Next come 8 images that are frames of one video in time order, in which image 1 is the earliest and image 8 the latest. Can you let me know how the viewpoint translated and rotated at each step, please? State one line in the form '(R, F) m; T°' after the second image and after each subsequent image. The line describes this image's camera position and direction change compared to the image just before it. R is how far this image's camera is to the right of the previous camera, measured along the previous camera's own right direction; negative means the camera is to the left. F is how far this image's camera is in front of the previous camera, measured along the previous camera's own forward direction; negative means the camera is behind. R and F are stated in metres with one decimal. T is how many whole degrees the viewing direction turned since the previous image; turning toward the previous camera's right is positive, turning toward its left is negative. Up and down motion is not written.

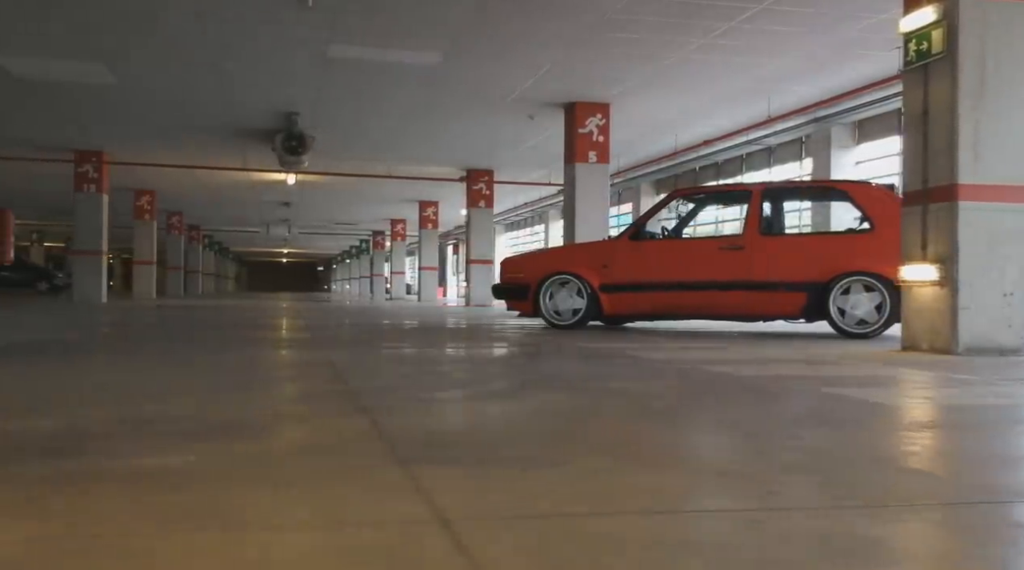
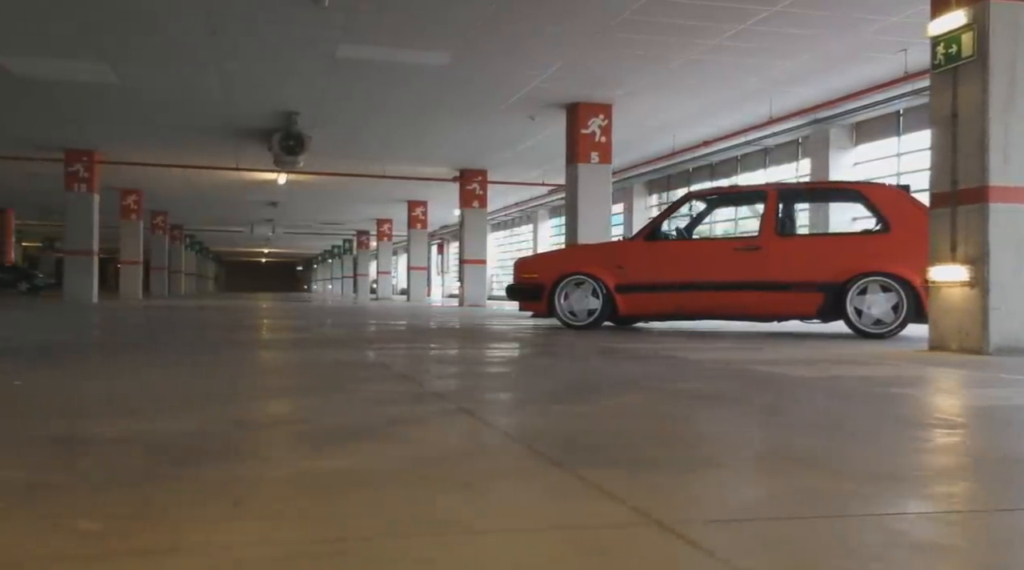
(-0.4, 0.0) m; +1°
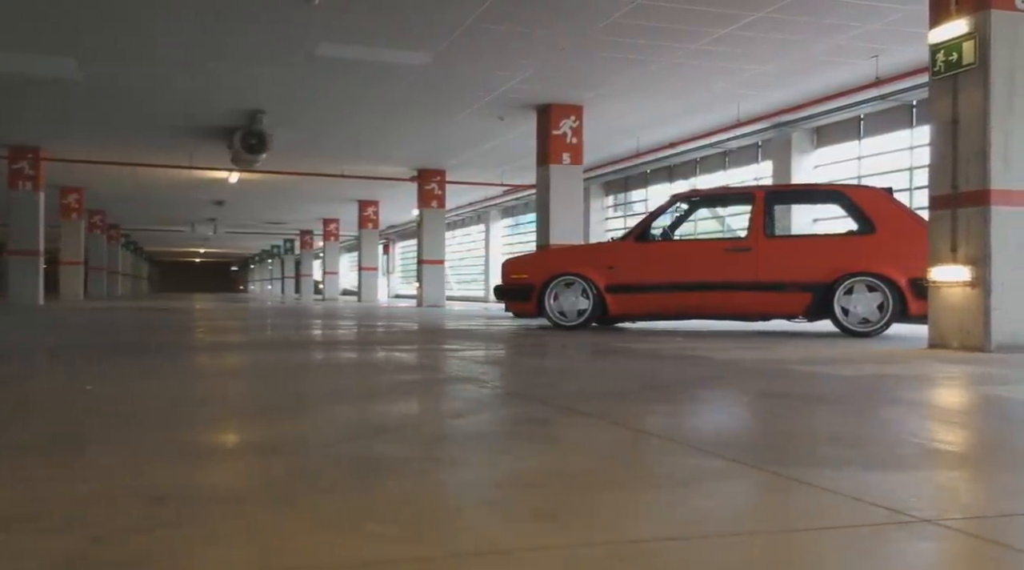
(-0.6, 0.0) m; +4°
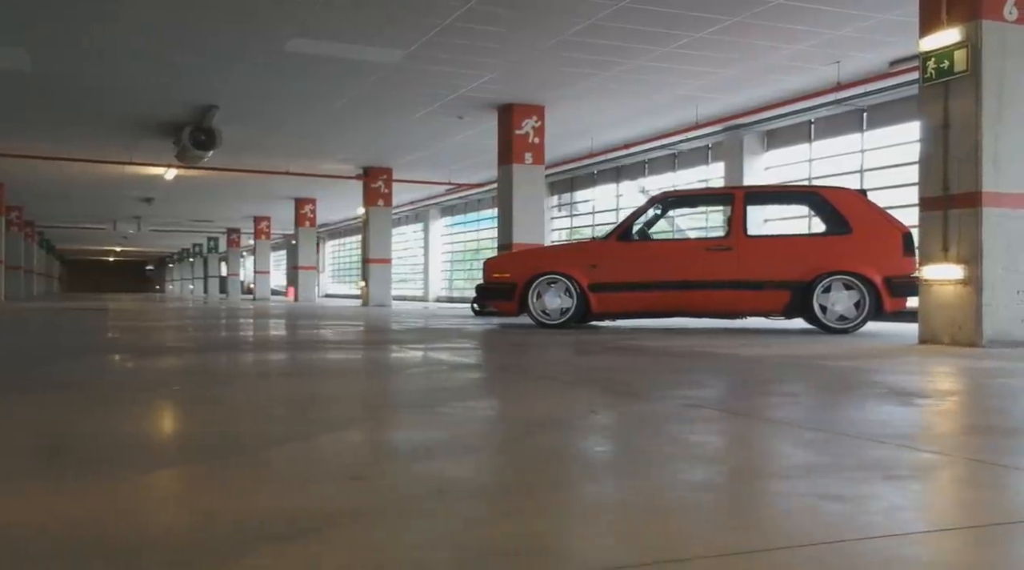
(-0.6, 0.0) m; +5°
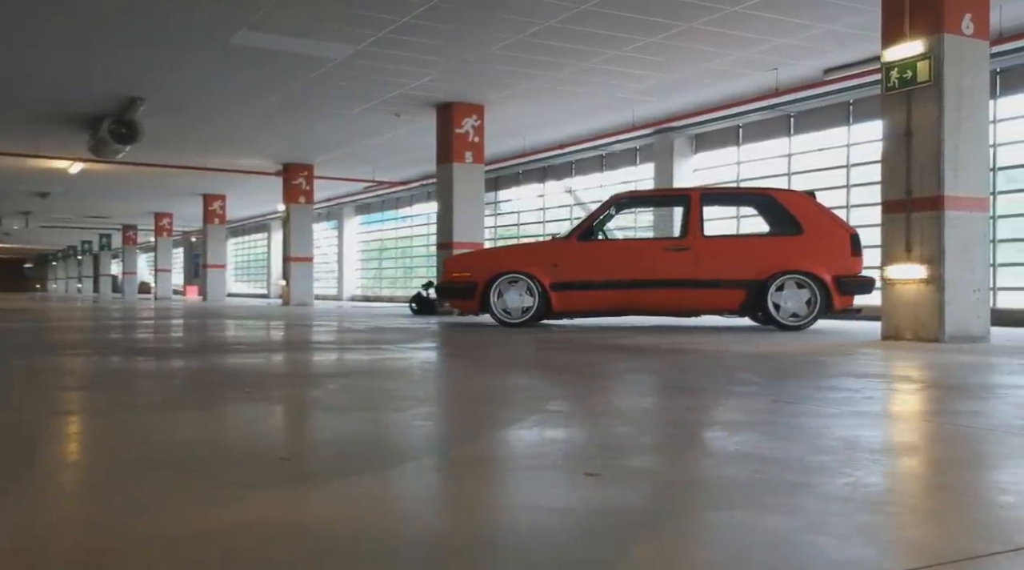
(-0.7, 0.0) m; +6°
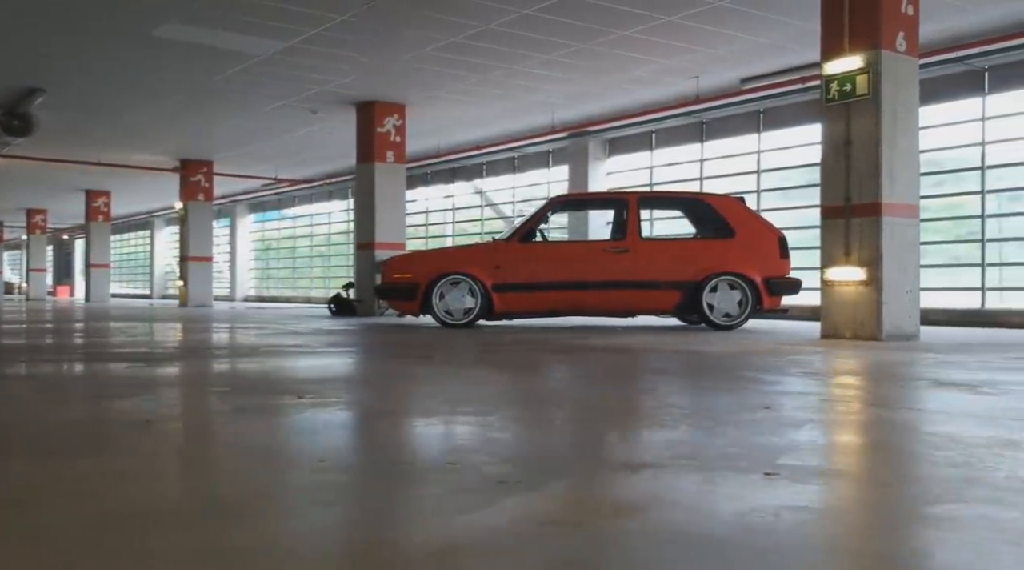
(-0.6, 0.0) m; +7°
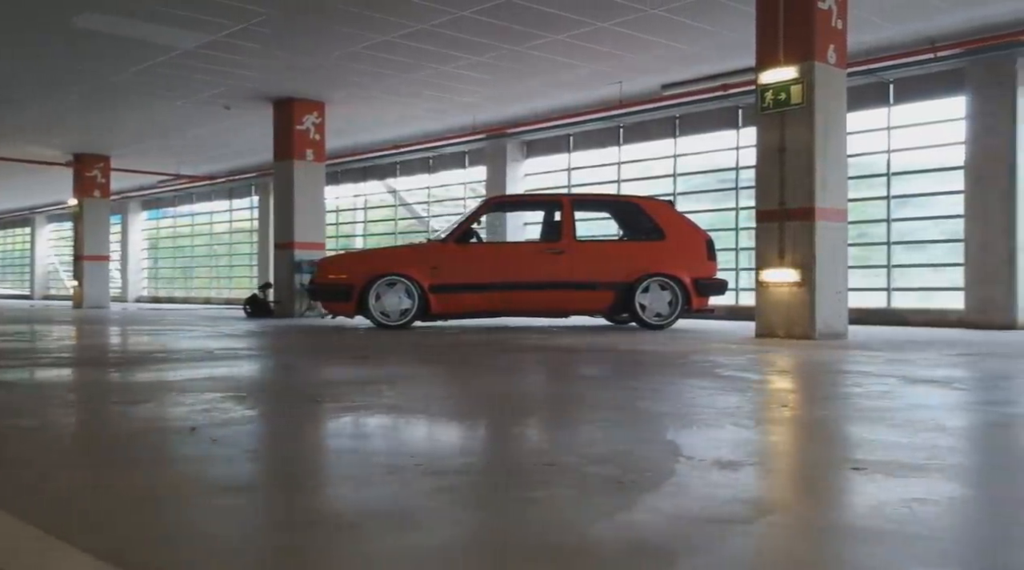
(-0.5, 0.0) m; +7°
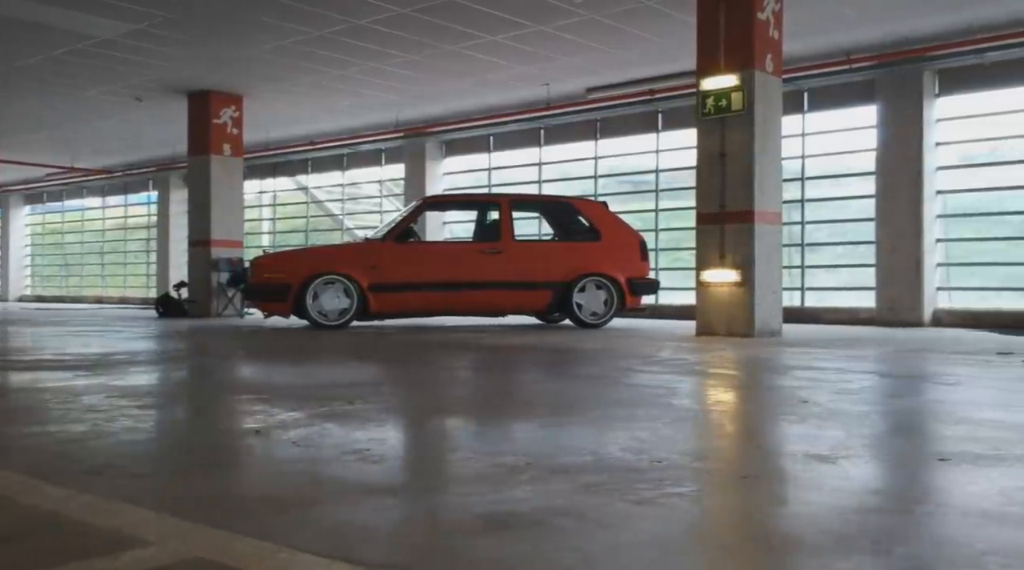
(-0.5, 0.0) m; +7°
